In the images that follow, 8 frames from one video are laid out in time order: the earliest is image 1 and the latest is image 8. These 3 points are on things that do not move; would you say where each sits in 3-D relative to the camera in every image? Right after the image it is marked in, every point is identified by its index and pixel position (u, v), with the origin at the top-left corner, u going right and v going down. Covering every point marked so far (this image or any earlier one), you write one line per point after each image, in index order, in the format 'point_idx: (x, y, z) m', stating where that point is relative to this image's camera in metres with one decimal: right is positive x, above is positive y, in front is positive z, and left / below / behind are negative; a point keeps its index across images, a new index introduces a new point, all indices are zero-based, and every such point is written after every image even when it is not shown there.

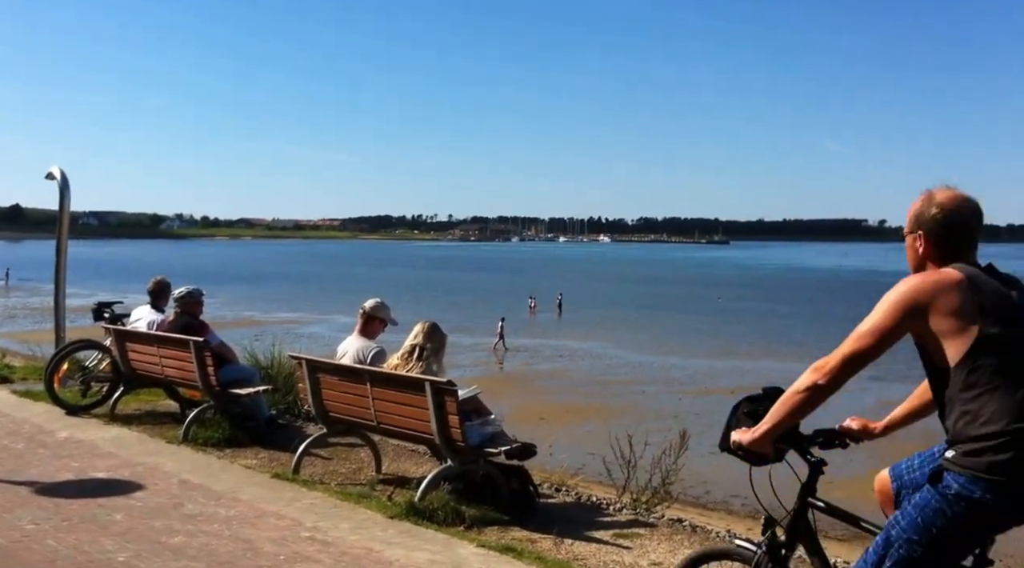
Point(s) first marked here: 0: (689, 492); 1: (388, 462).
0: (+3.0, -3.3, +15.4) m
1: (-1.9, -2.7, +14.9) m
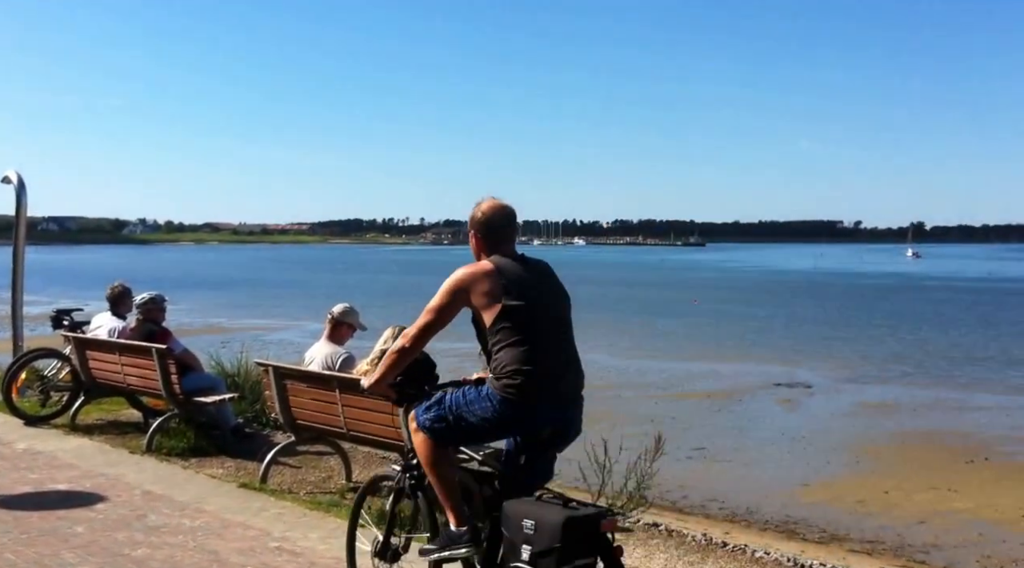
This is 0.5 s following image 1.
0: (+2.5, -3.3, +15.2) m
1: (-2.3, -2.8, +14.6) m
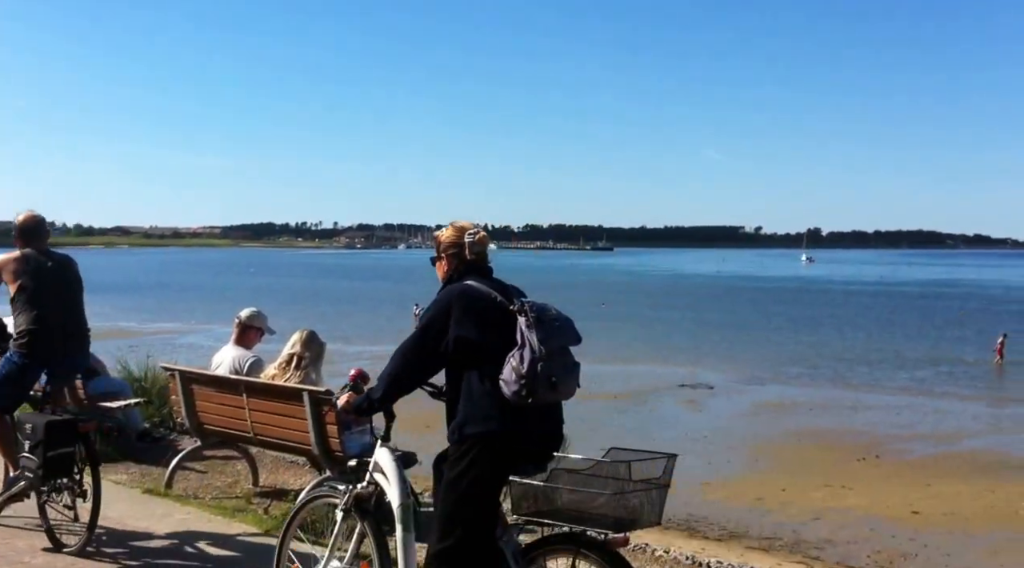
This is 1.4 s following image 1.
0: (+1.1, -3.4, +15.6) m
1: (-3.7, -2.9, +14.7) m
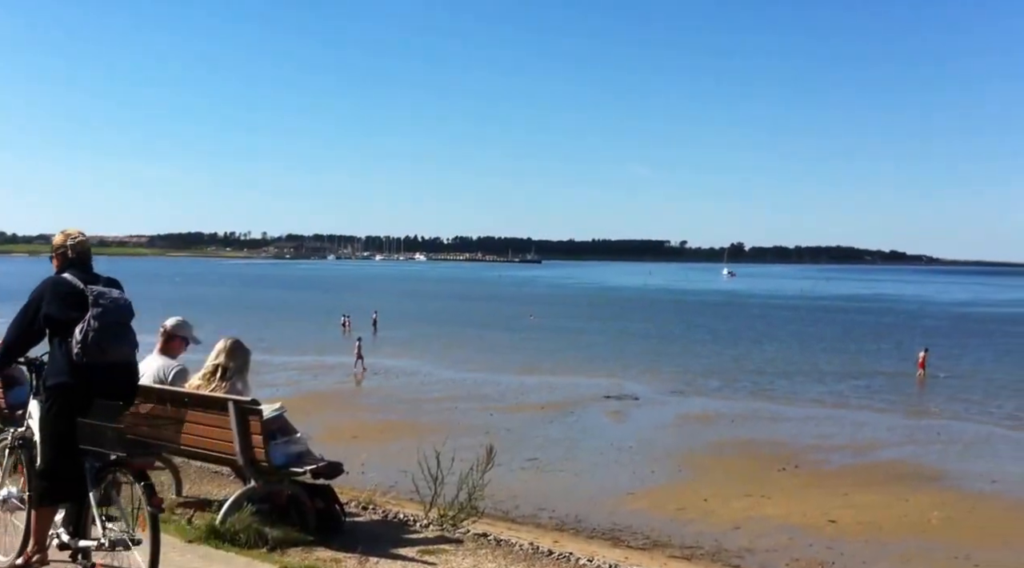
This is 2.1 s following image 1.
0: (-0.2, -3.6, +15.9) m
1: (-4.9, -3.0, +14.7) m
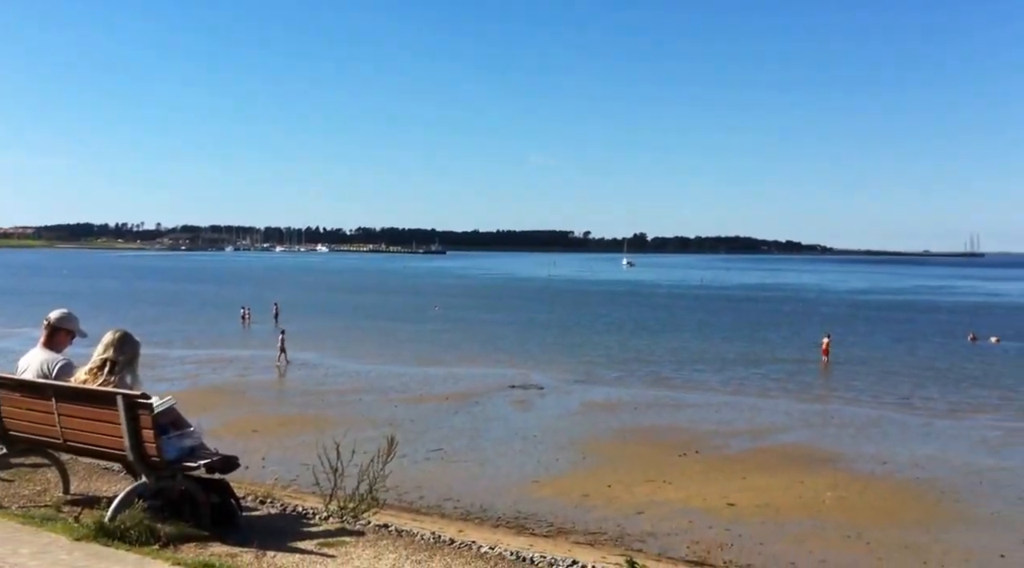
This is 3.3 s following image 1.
0: (-1.8, -3.5, +15.8) m
1: (-6.4, -2.9, +14.3) m
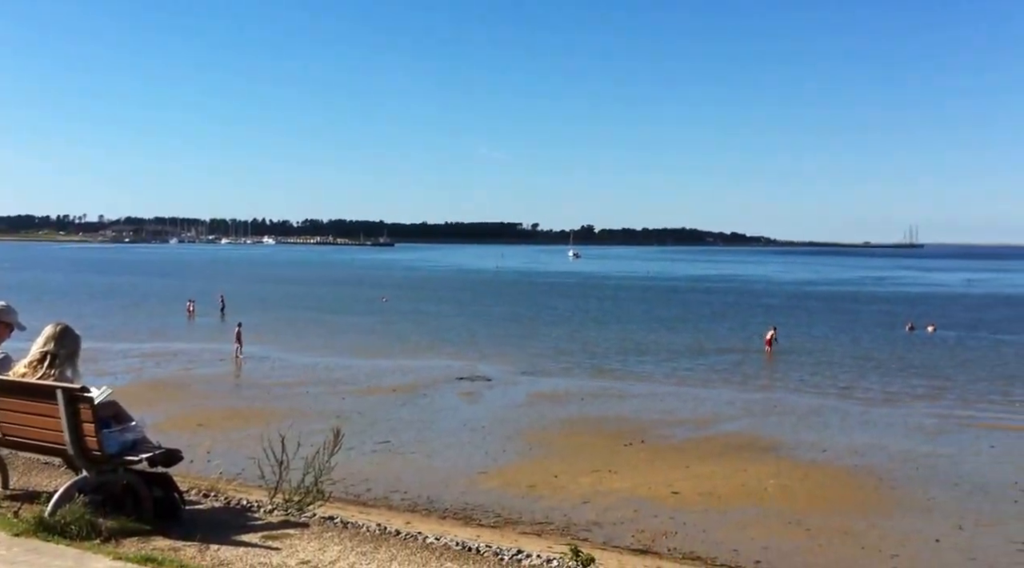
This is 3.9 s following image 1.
0: (-2.7, -3.3, +15.8) m
1: (-7.2, -2.8, +14.1) m
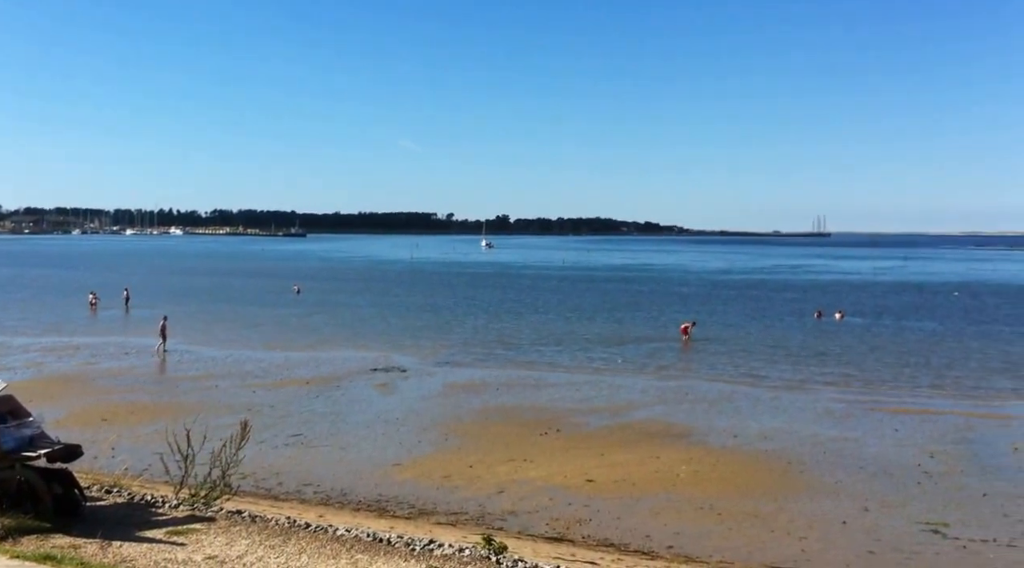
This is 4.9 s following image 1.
0: (-4.1, -3.2, +15.6) m
1: (-8.5, -2.7, +13.6) m
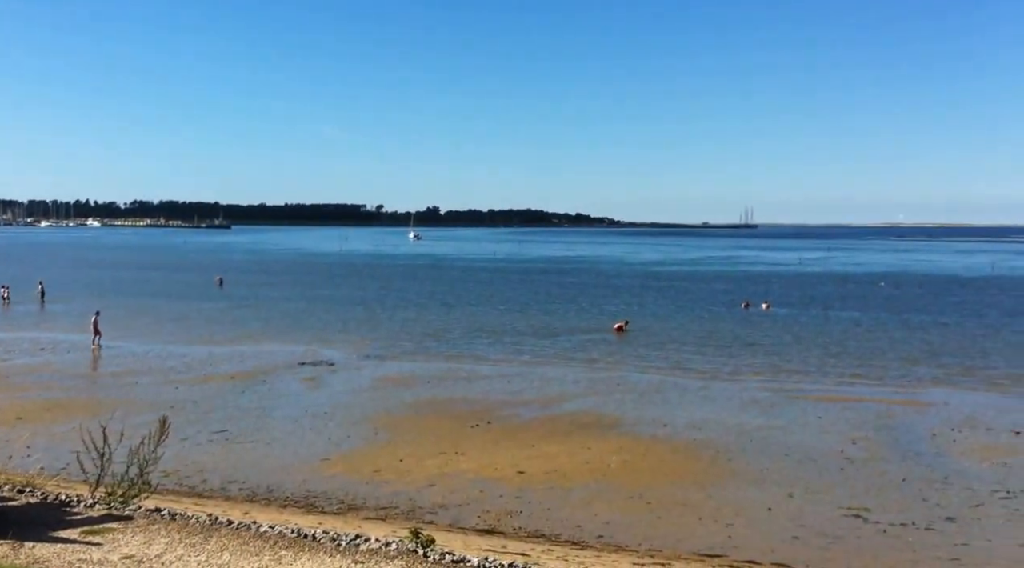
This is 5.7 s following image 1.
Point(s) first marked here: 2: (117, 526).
0: (-5.2, -3.1, +15.2) m
1: (-9.6, -2.6, +13.0) m
2: (-5.2, -3.1, +12.6) m
